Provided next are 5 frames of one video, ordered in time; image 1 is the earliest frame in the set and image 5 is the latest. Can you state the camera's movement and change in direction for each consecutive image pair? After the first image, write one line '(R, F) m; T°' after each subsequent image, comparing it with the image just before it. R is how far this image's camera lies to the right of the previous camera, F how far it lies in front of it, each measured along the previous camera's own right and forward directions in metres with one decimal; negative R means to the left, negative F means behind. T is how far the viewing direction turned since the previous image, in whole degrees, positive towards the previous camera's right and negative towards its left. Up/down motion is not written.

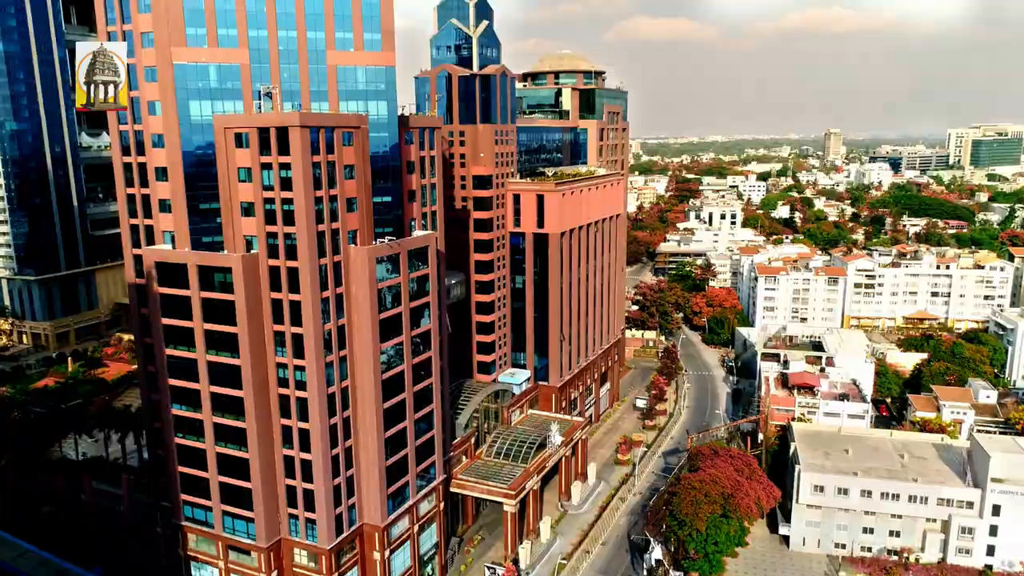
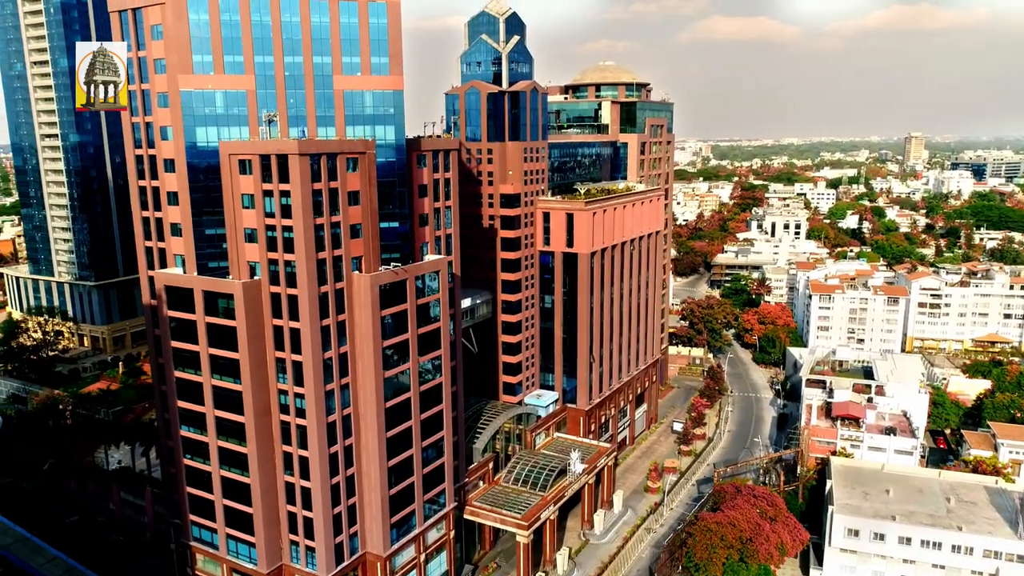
(+3.8, +1.6) m; -5°
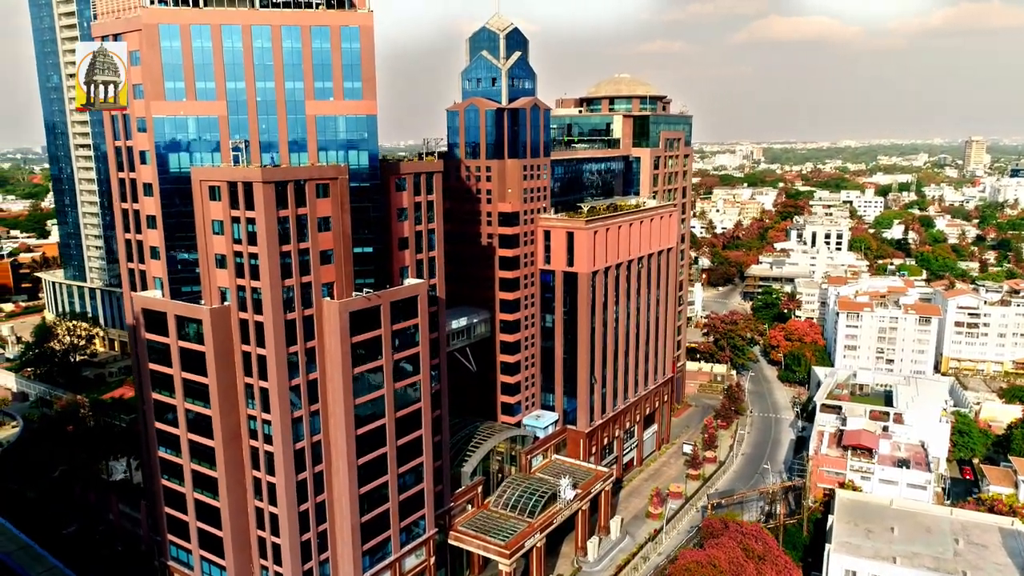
(+4.7, +1.2) m; -4°
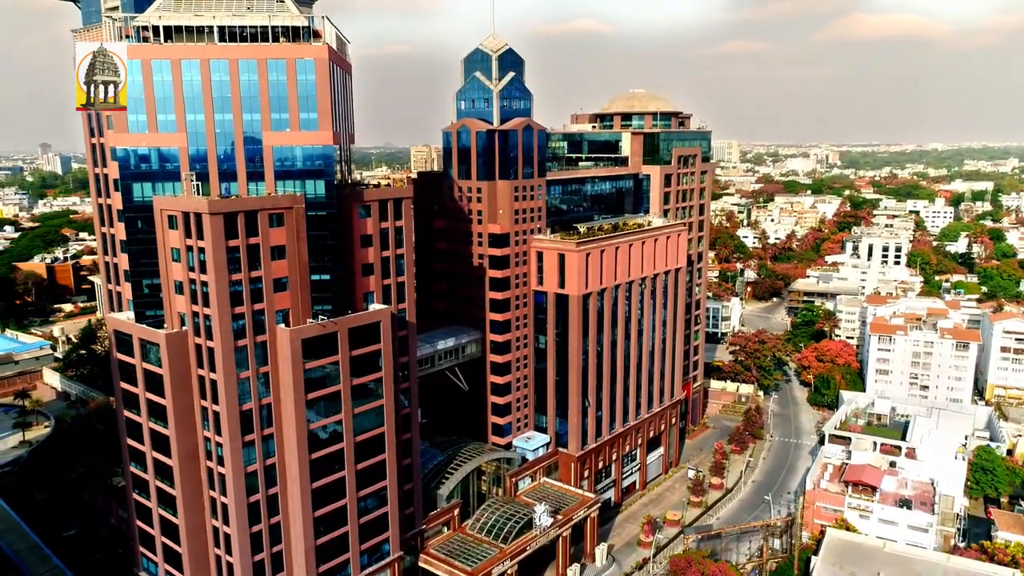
(+7.3, +0.6) m; -5°
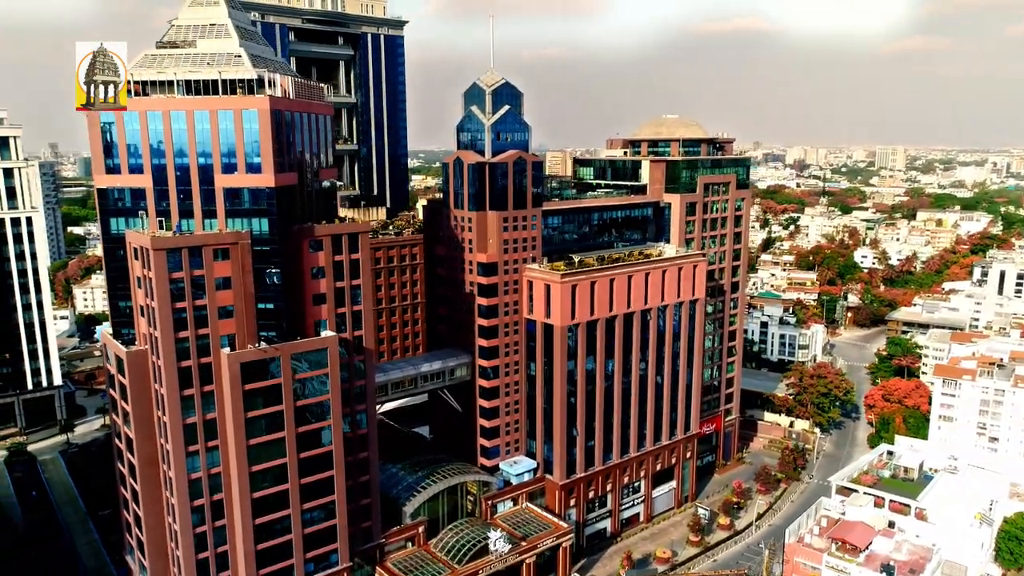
(+15.0, -0.3) m; -11°
